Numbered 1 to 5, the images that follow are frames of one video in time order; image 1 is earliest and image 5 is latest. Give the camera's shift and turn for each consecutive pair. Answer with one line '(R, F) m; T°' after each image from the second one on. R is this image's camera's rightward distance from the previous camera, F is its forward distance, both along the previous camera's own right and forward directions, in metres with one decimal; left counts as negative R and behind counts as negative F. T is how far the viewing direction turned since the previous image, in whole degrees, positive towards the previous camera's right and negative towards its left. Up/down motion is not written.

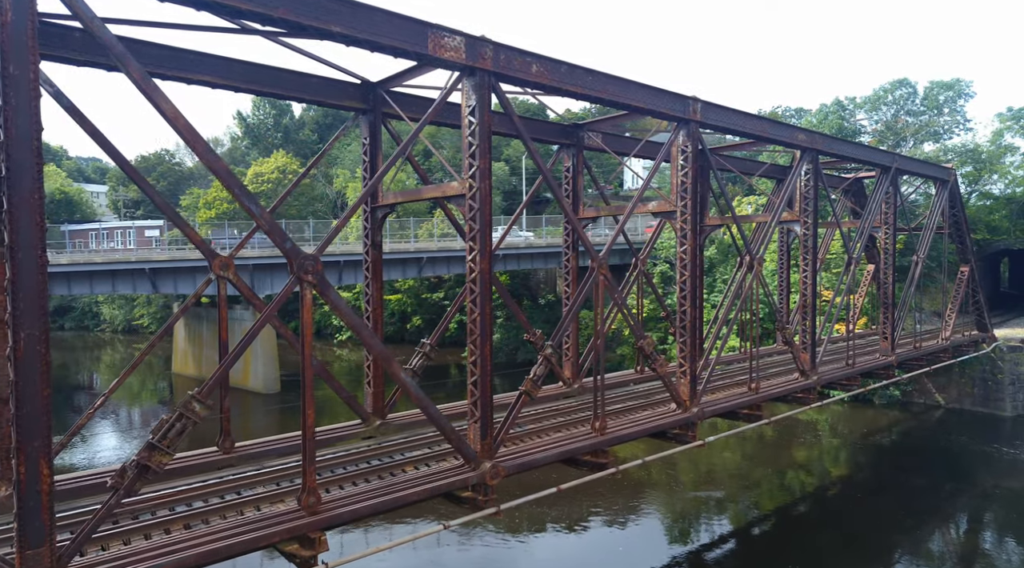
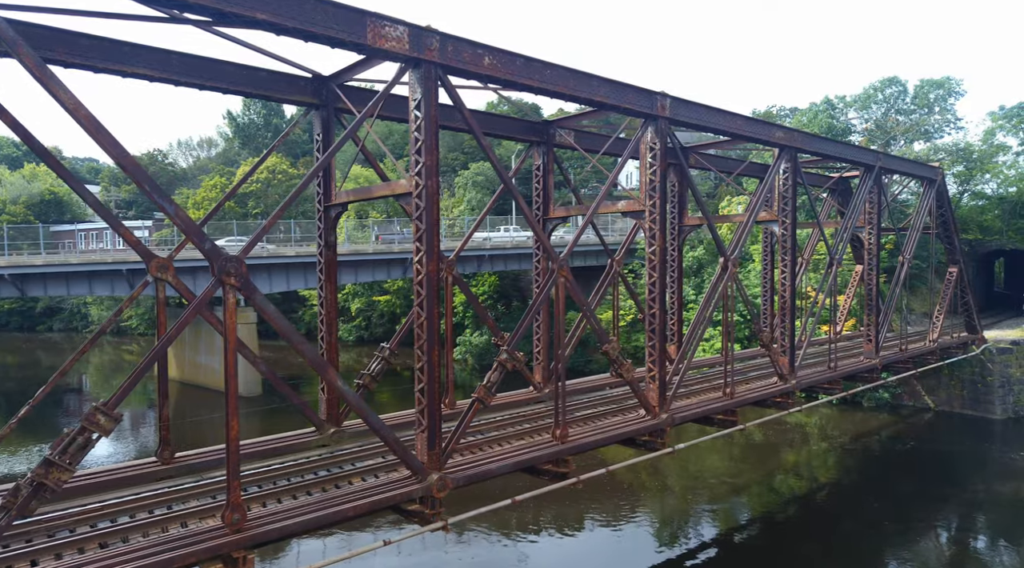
(+0.4, +0.3) m; 0°
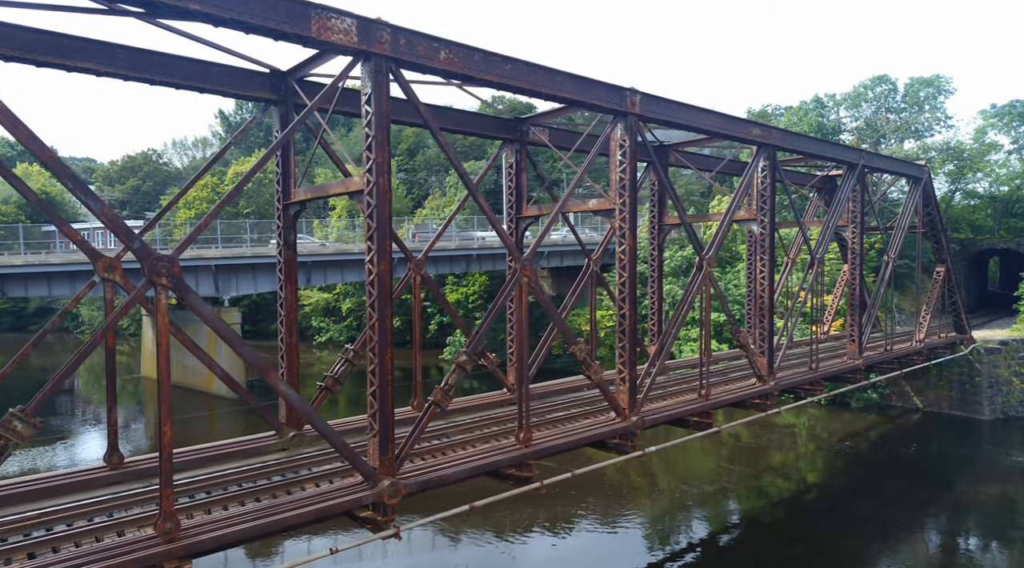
(+0.3, +0.2) m; 0°
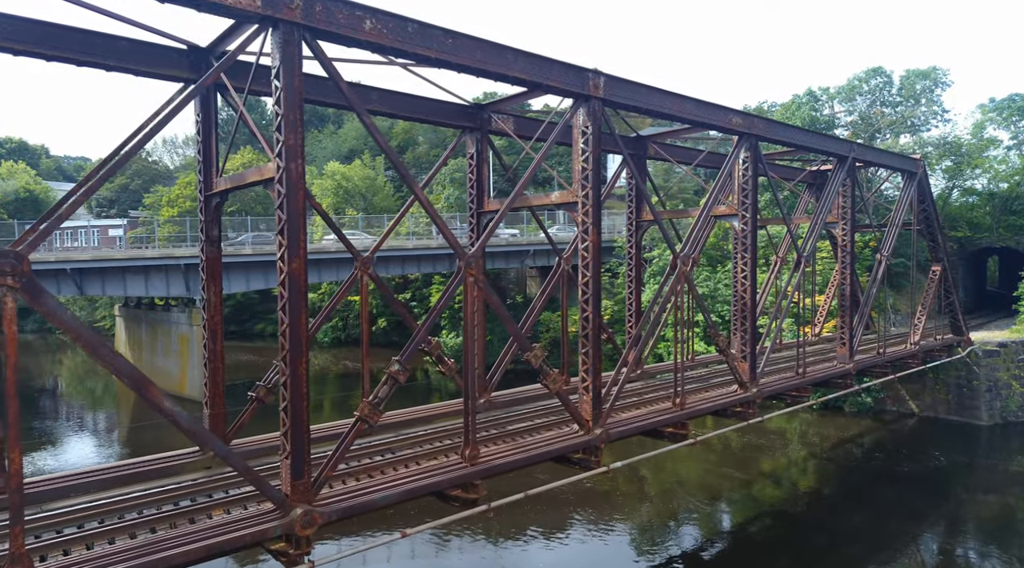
(+0.5, +0.8) m; 0°
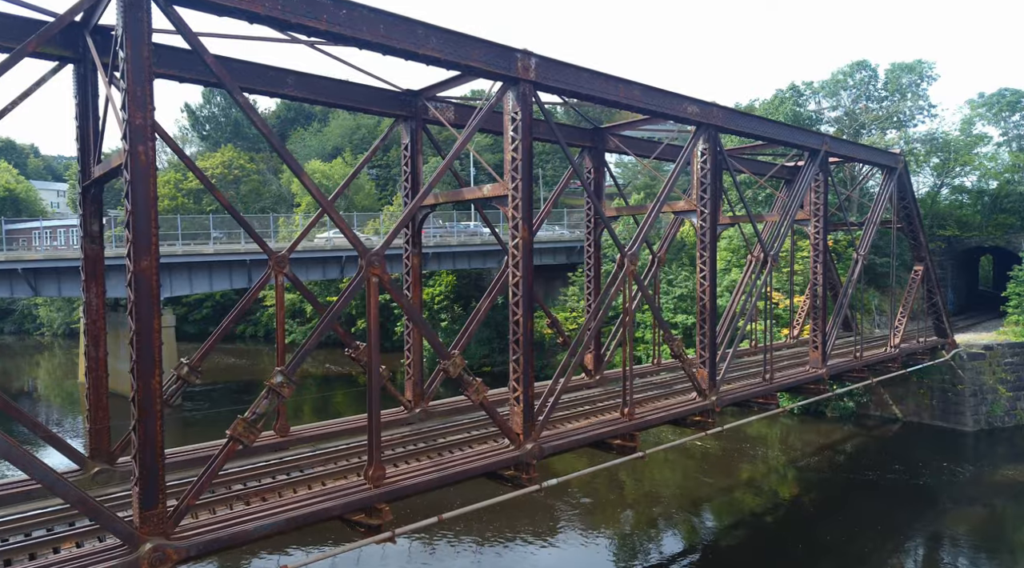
(+0.7, +0.7) m; 0°
